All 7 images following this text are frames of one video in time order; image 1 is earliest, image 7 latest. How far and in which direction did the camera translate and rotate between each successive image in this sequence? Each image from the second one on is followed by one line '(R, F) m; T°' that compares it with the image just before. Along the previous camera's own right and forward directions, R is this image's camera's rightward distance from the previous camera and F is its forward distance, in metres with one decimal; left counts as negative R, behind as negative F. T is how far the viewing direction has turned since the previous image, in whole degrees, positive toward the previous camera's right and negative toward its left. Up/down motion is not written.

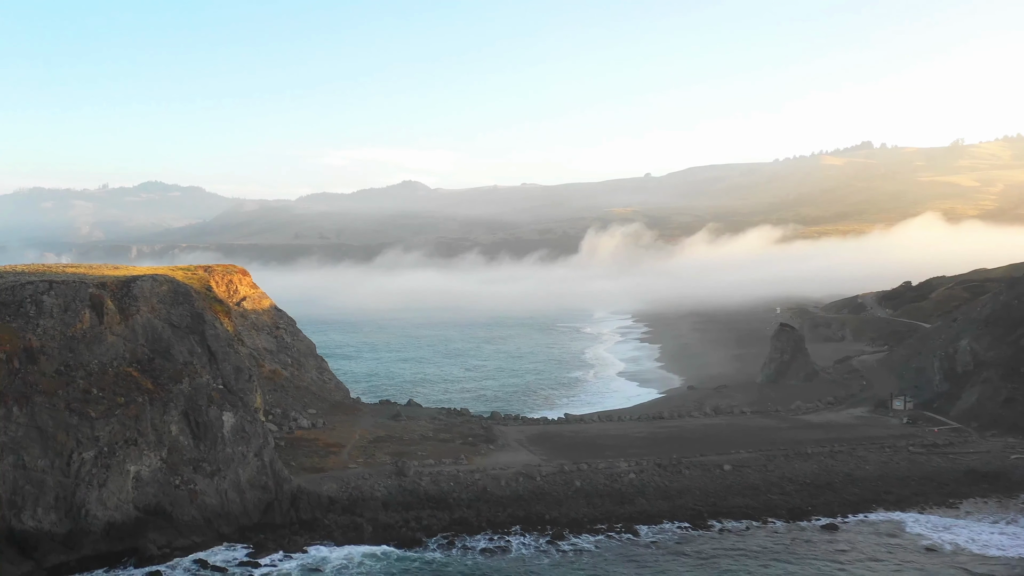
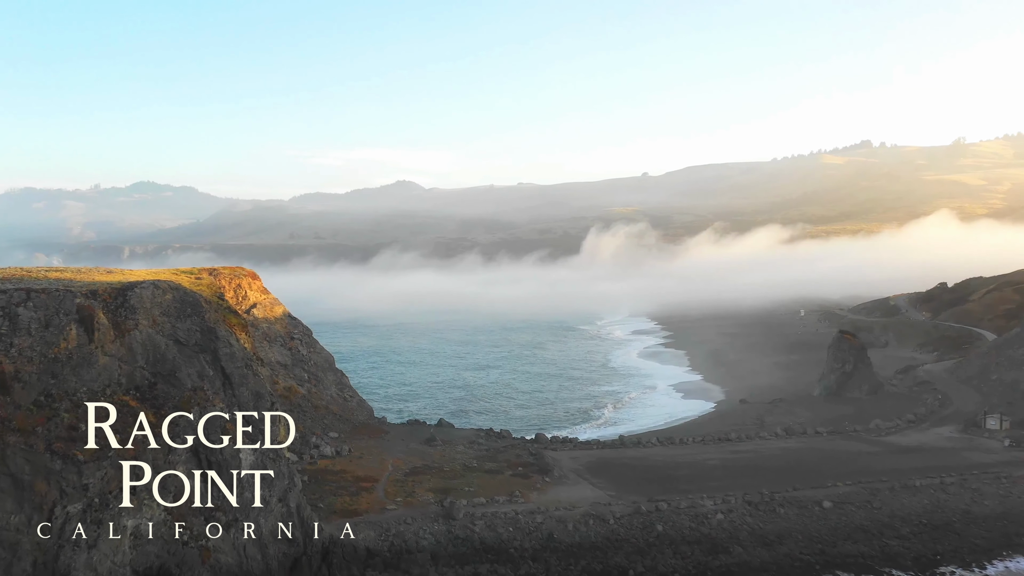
(-2.7, +3.9) m; 0°
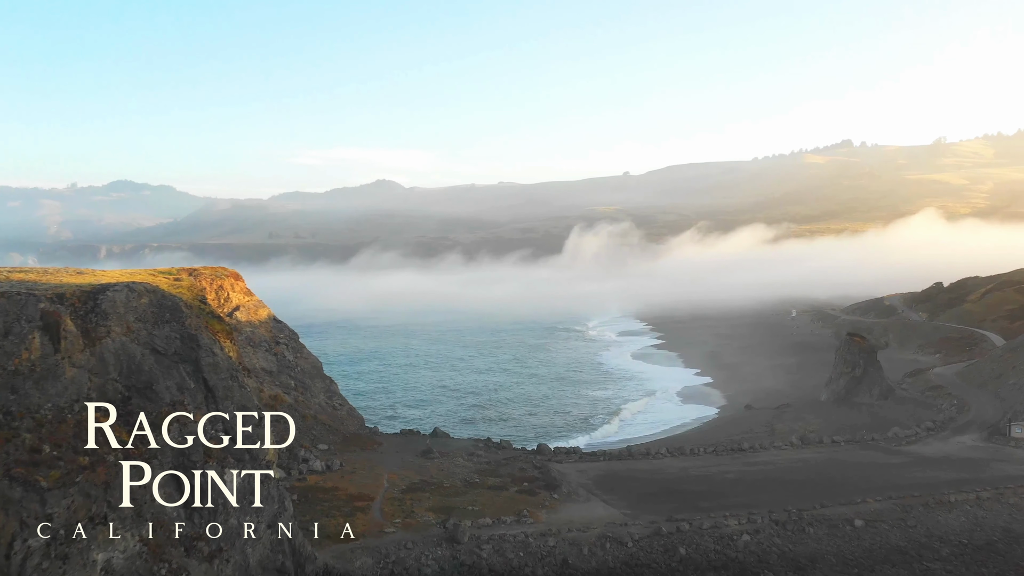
(-0.9, +1.8) m; +1°
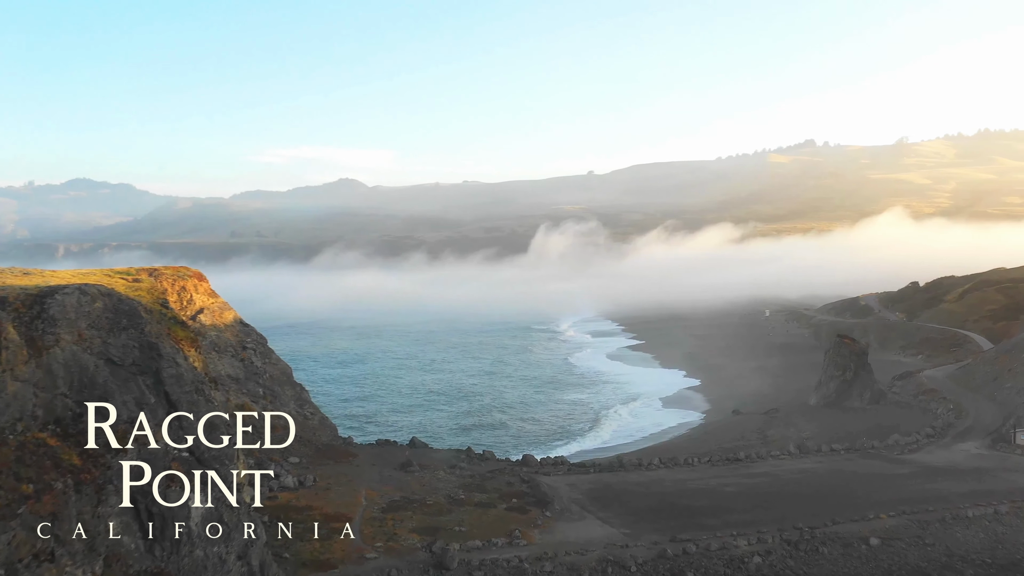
(-0.8, +1.9) m; +3°
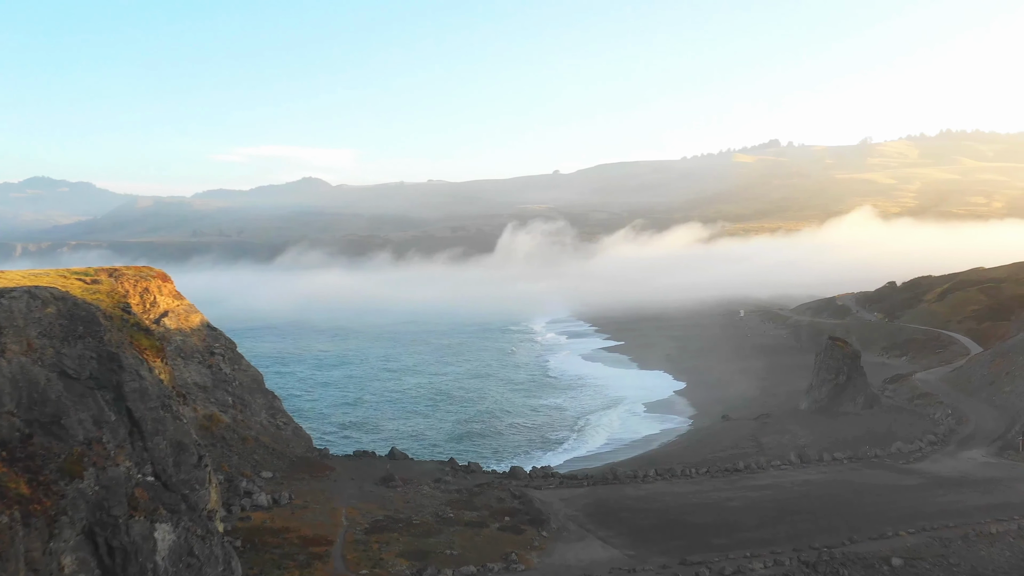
(-0.9, +1.8) m; +3°
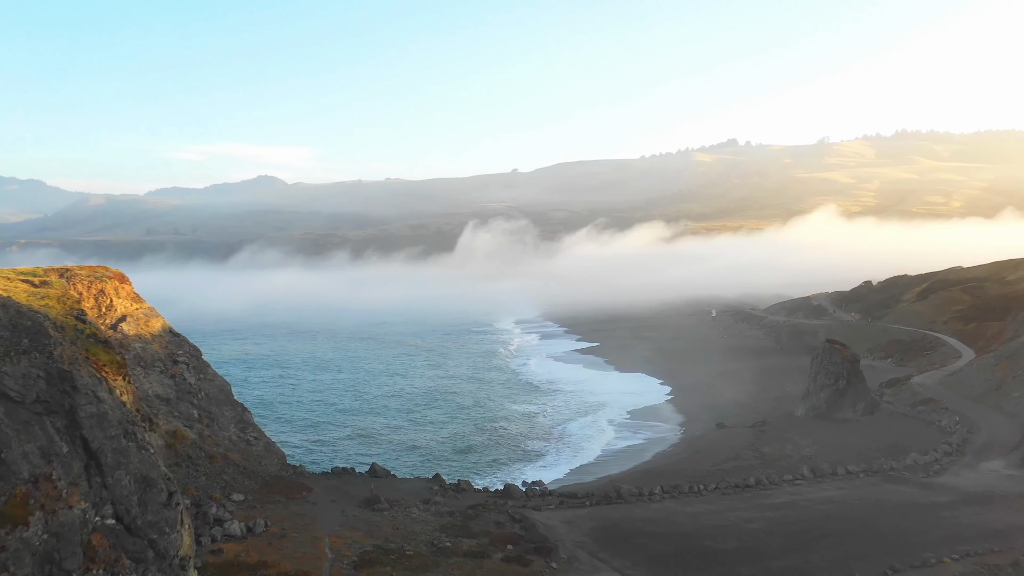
(-1.5, +2.3) m; +3°
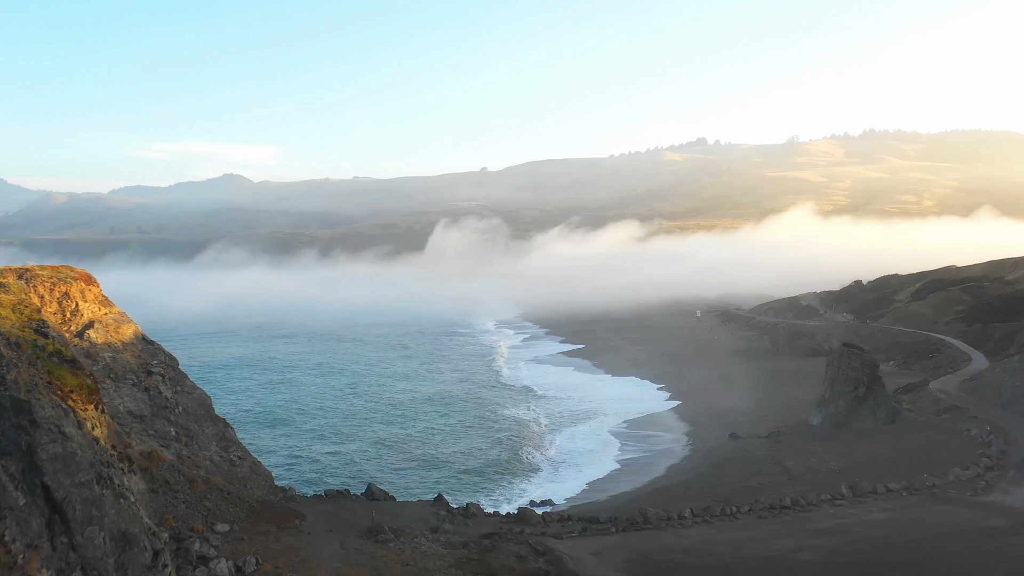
(-2.0, +2.5) m; +3°
